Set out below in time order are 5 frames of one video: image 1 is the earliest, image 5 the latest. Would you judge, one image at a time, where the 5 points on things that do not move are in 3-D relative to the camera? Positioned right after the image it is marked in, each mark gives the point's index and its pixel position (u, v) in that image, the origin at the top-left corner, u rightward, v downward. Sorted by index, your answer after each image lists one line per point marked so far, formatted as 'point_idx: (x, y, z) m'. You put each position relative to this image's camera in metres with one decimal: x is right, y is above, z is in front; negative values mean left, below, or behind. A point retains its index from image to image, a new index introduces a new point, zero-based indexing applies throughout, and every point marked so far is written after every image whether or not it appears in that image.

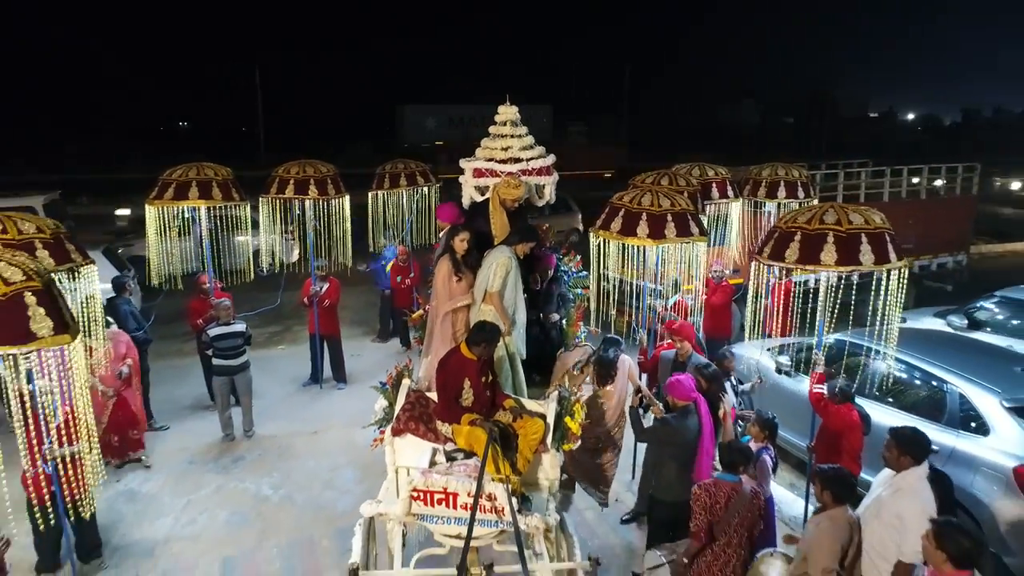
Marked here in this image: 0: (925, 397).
0: (+2.0, -0.5, +5.0) m
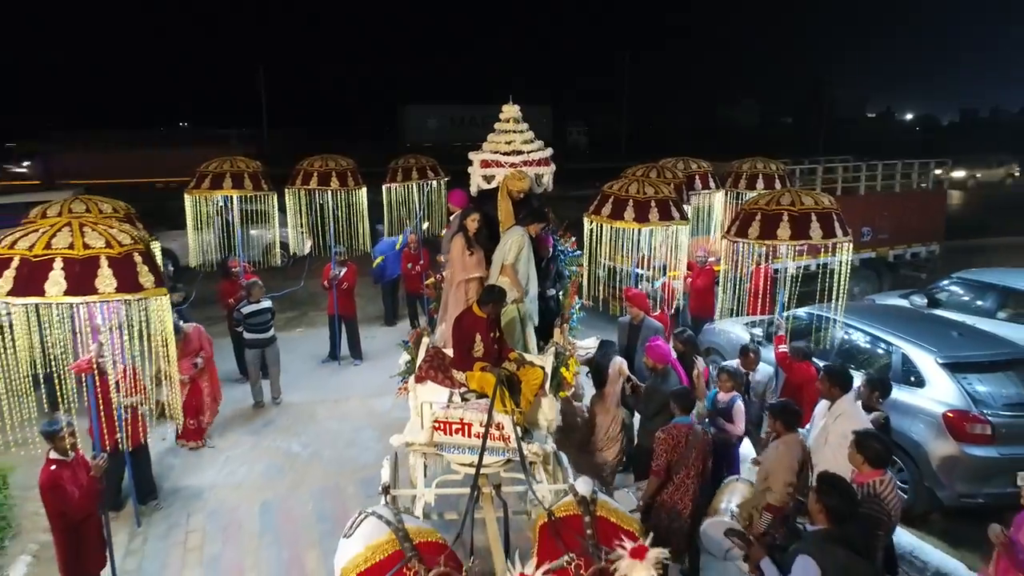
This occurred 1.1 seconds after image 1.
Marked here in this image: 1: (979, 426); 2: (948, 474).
0: (+2.0, -0.4, +5.7) m
1: (+2.2, -0.6, +4.8) m
2: (+2.1, -0.9, +4.9) m
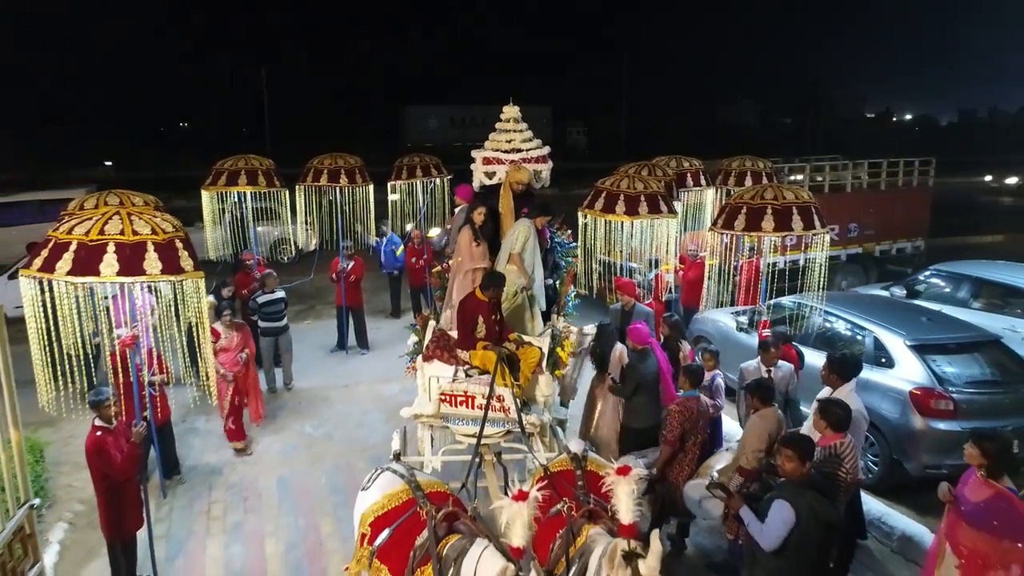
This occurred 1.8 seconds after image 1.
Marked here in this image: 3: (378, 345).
0: (+2.0, -0.3, +6.1) m
1: (+2.2, -0.6, +5.2) m
2: (+2.1, -0.8, +5.3) m
3: (-1.2, -0.5, +9.4) m
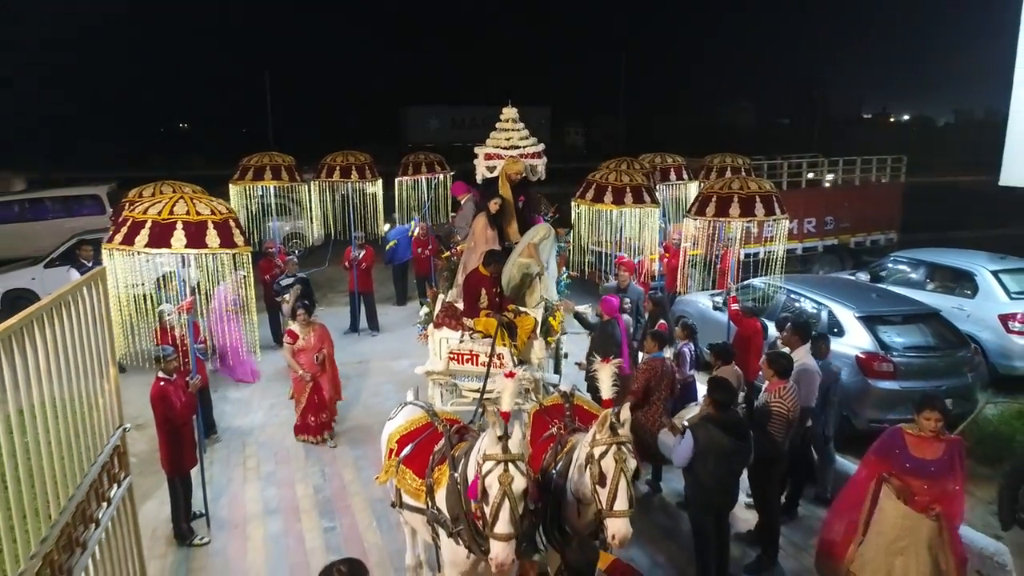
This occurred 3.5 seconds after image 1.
0: (+2.0, -0.2, +6.9) m
1: (+2.2, -0.4, +6.0) m
2: (+2.1, -0.7, +6.1) m
3: (-1.2, -0.4, +10.2) m
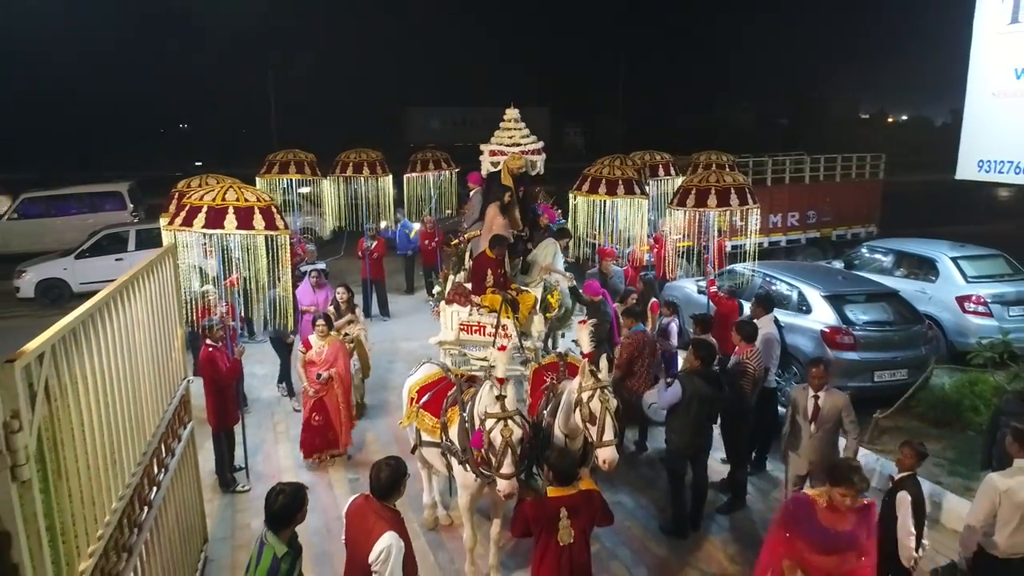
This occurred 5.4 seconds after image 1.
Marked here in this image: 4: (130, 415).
0: (+2.0, -0.1, +7.6) m
1: (+2.2, -0.3, +6.7) m
2: (+2.1, -0.6, +6.8) m
3: (-1.2, -0.3, +11.0) m
4: (-1.4, -0.5, +3.7) m
